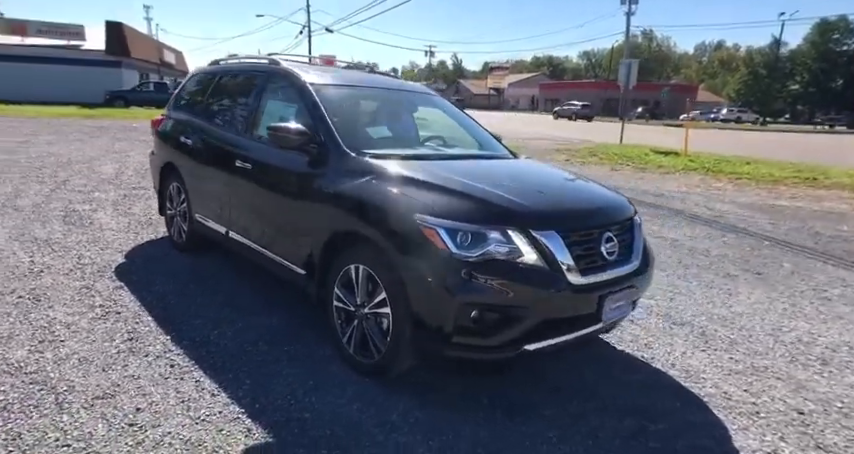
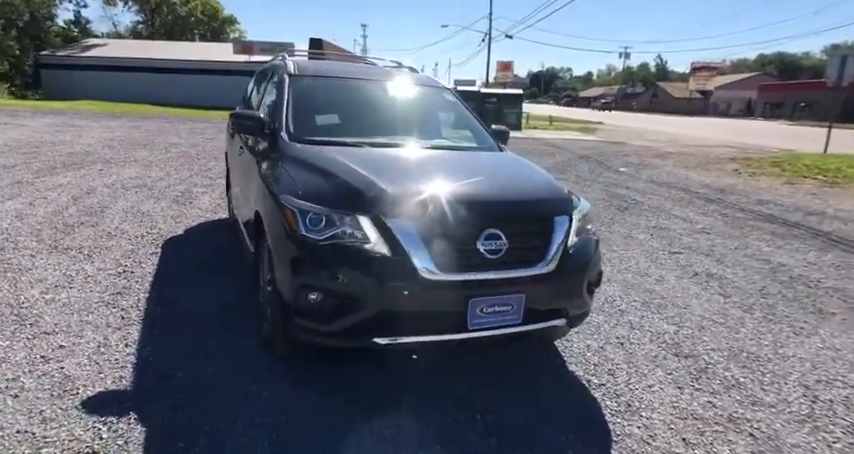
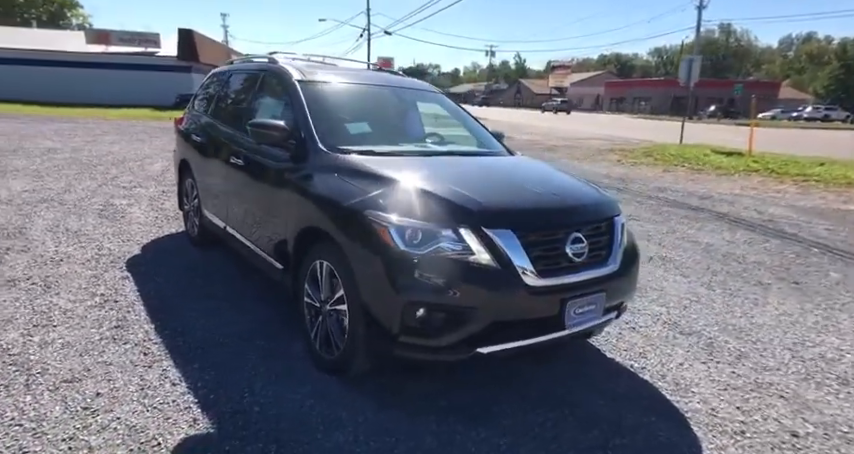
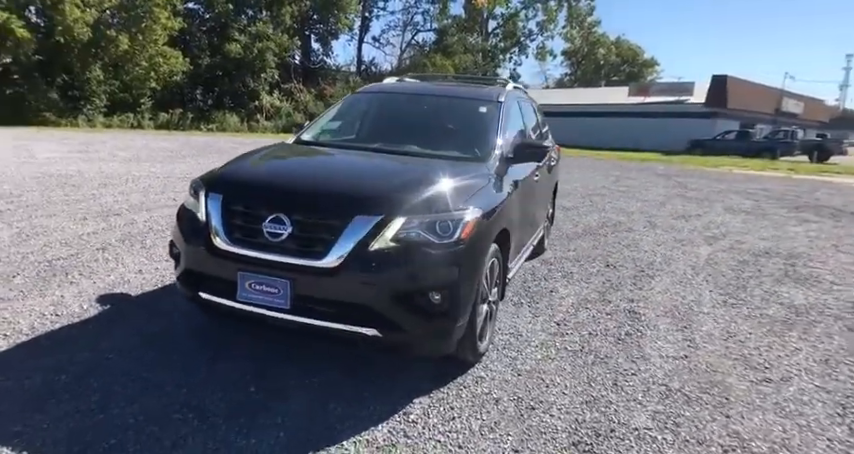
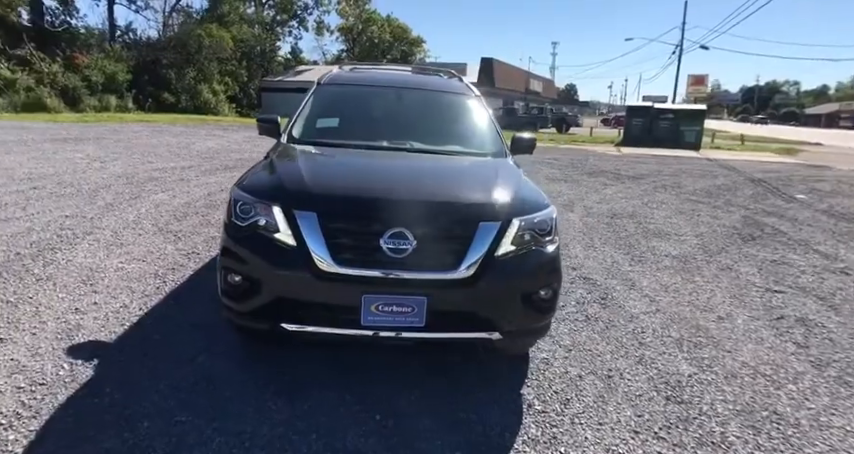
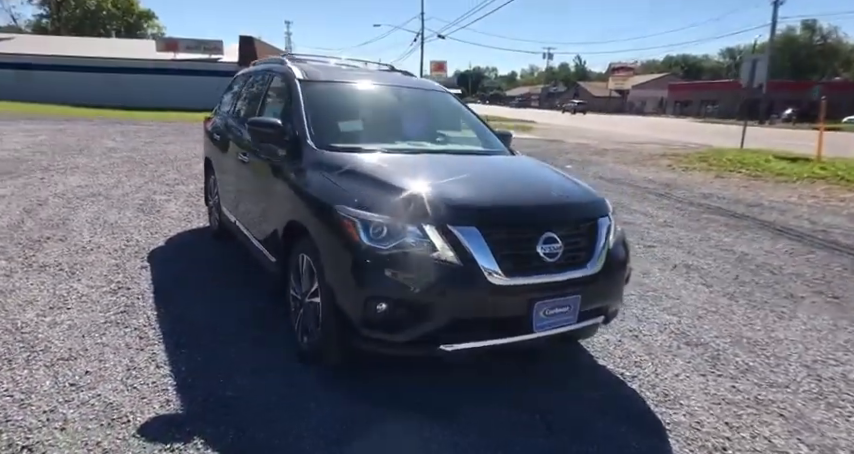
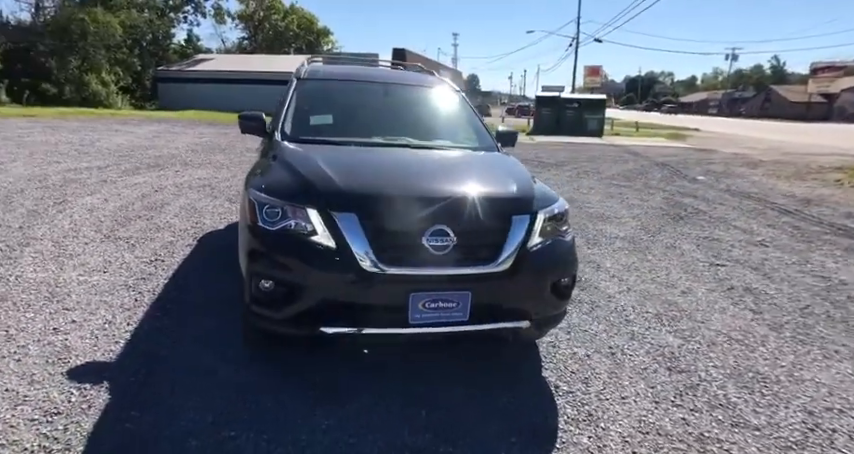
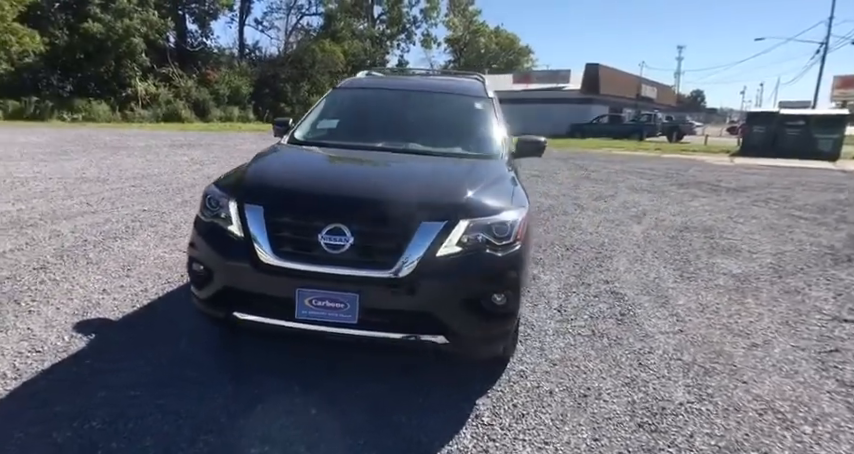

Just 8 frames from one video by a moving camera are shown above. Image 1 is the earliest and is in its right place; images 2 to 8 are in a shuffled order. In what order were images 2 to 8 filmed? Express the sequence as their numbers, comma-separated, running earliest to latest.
3, 6, 2, 7, 5, 8, 4
